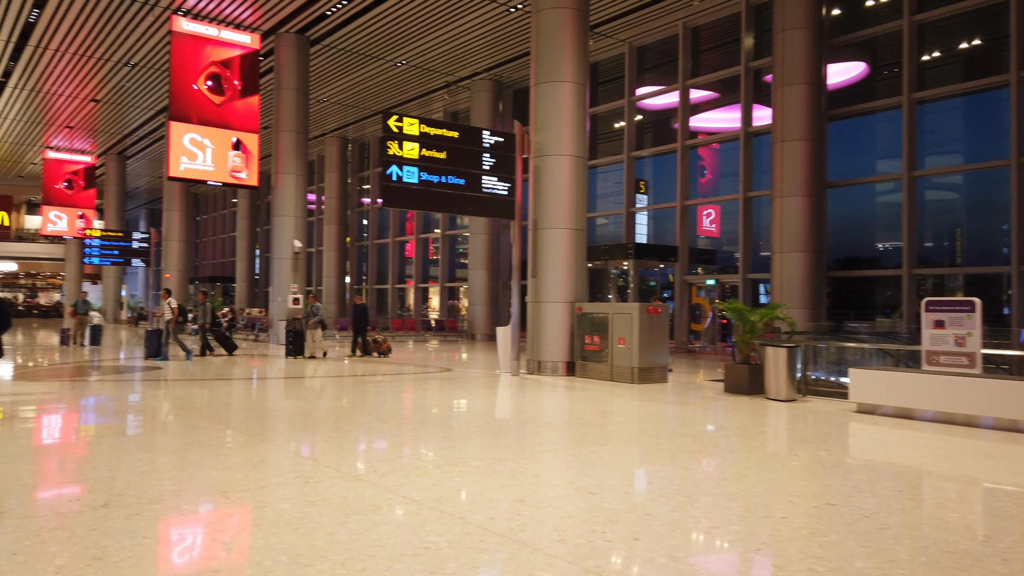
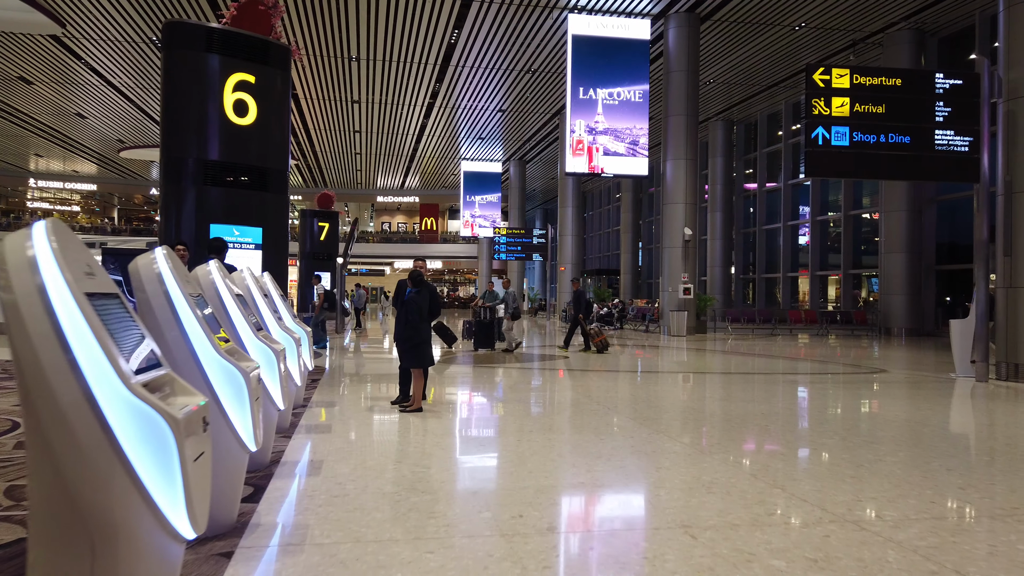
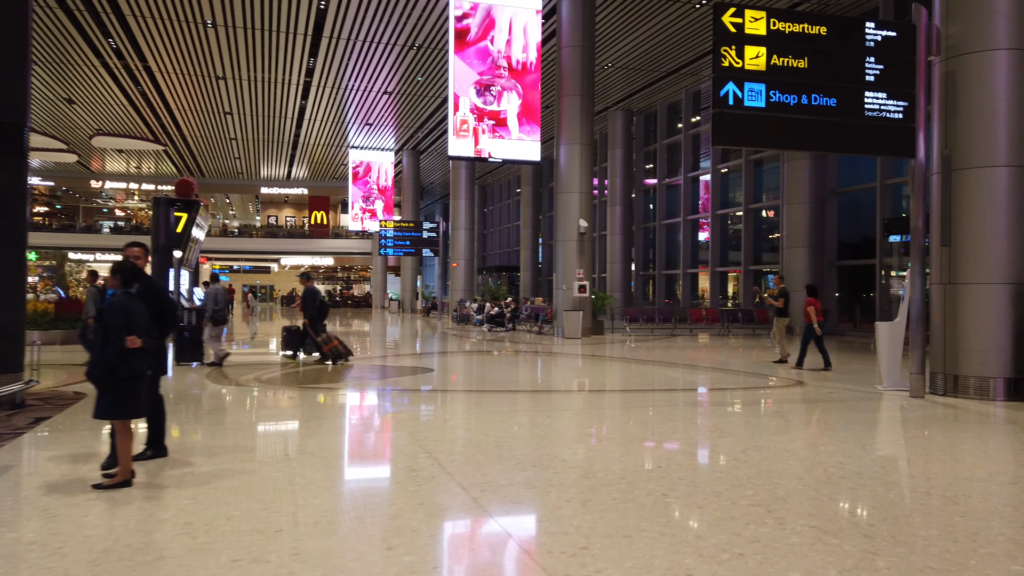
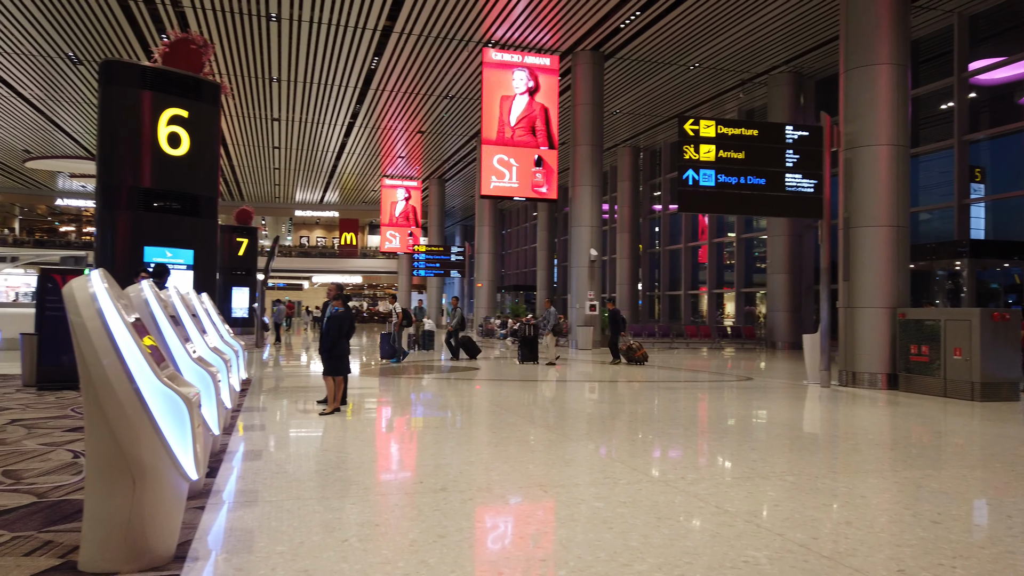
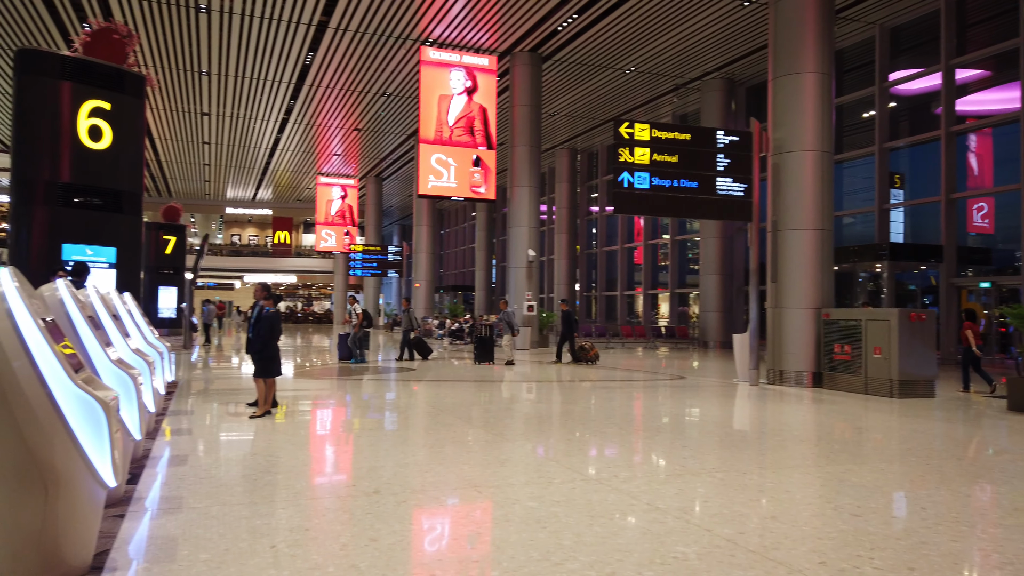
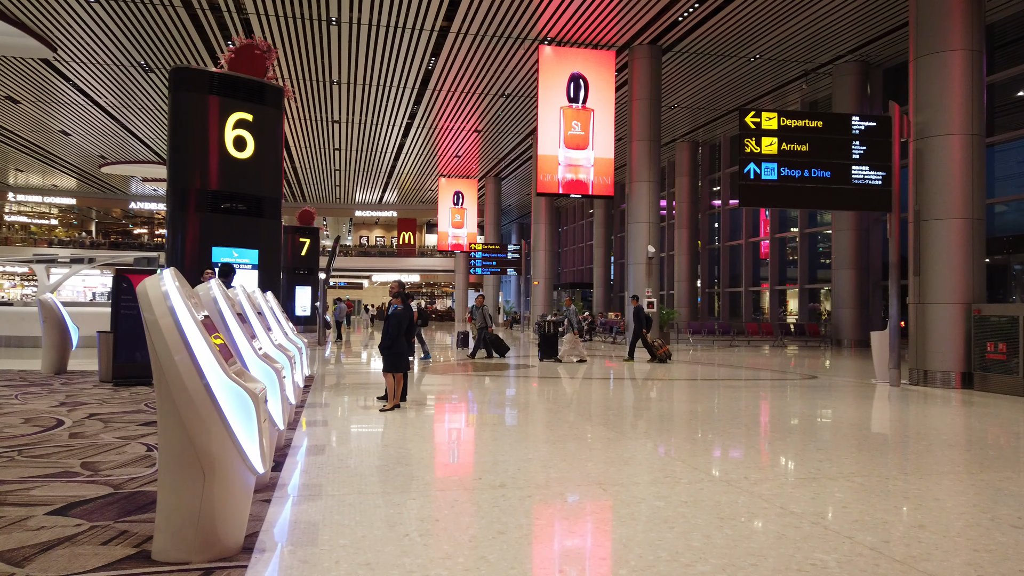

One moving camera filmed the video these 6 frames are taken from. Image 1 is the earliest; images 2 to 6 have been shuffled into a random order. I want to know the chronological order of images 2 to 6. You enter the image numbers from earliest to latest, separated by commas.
5, 4, 6, 2, 3
